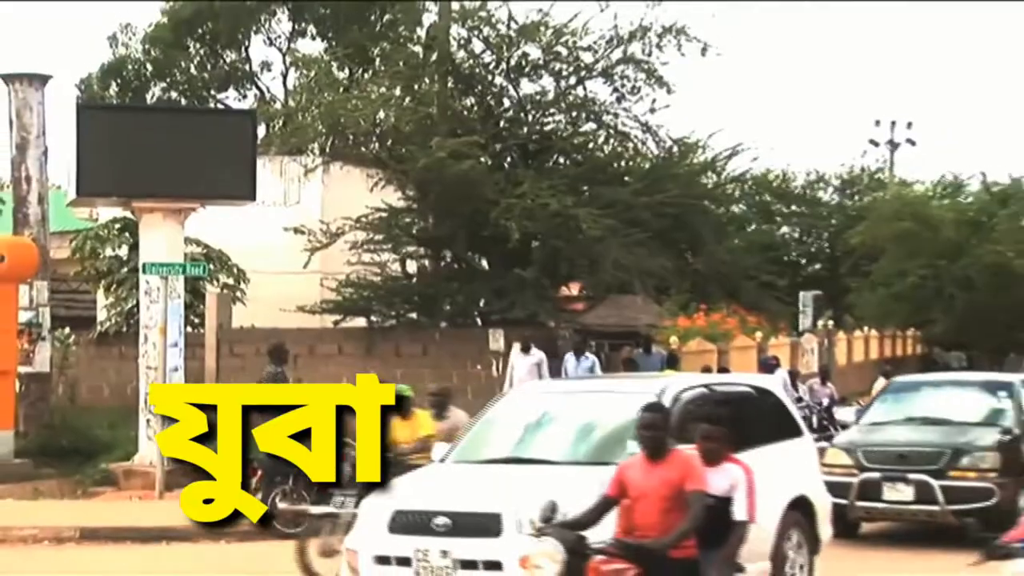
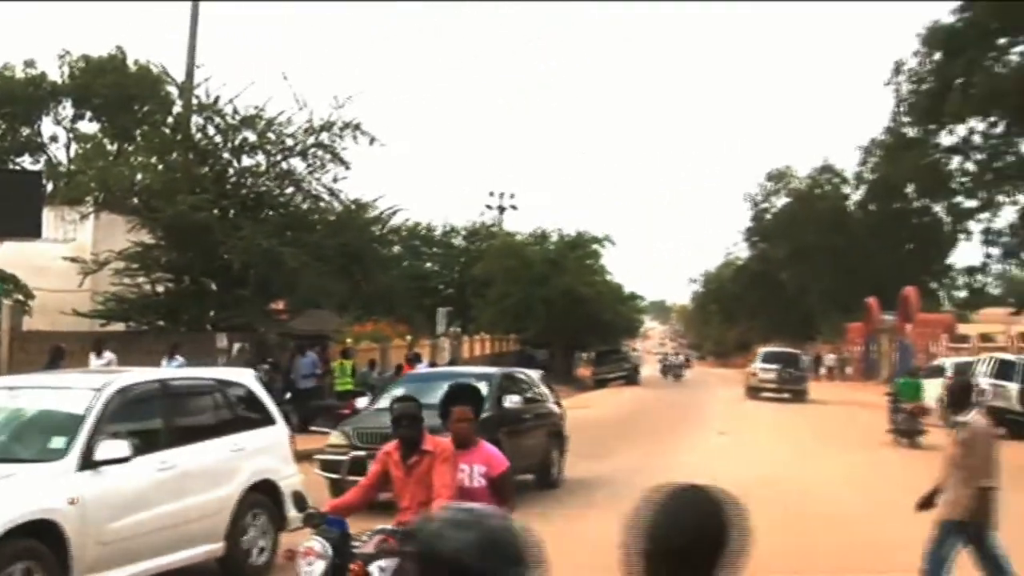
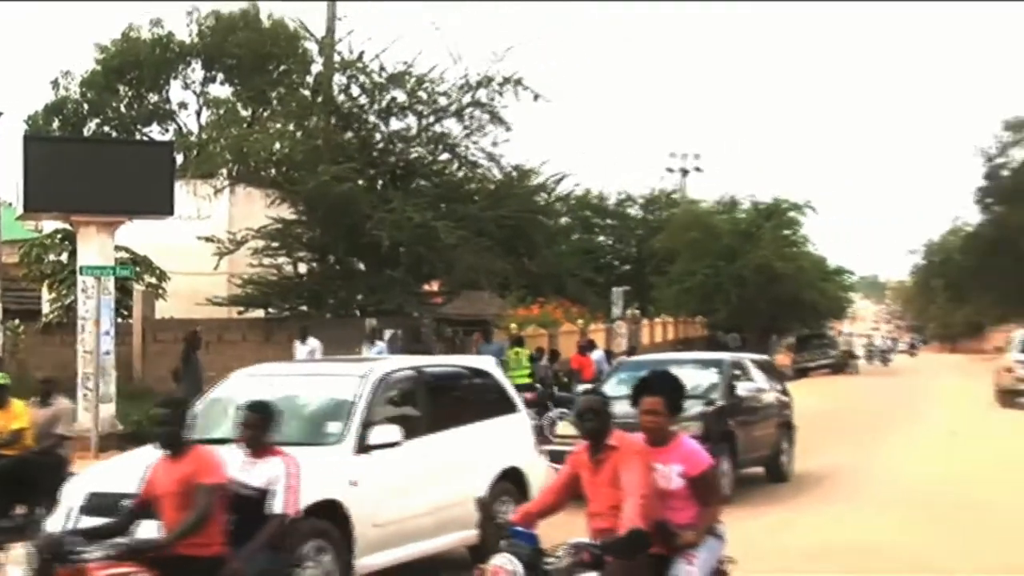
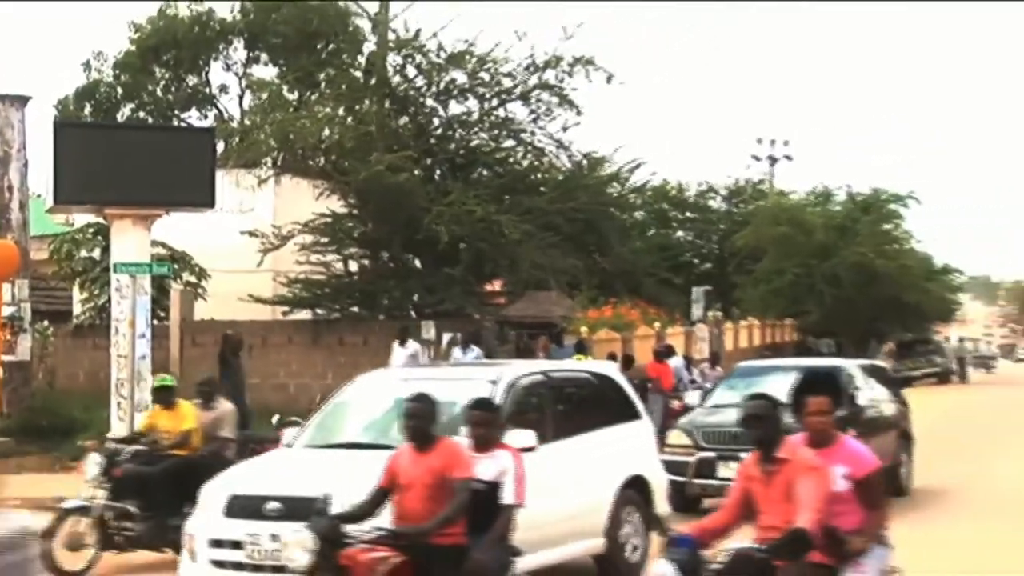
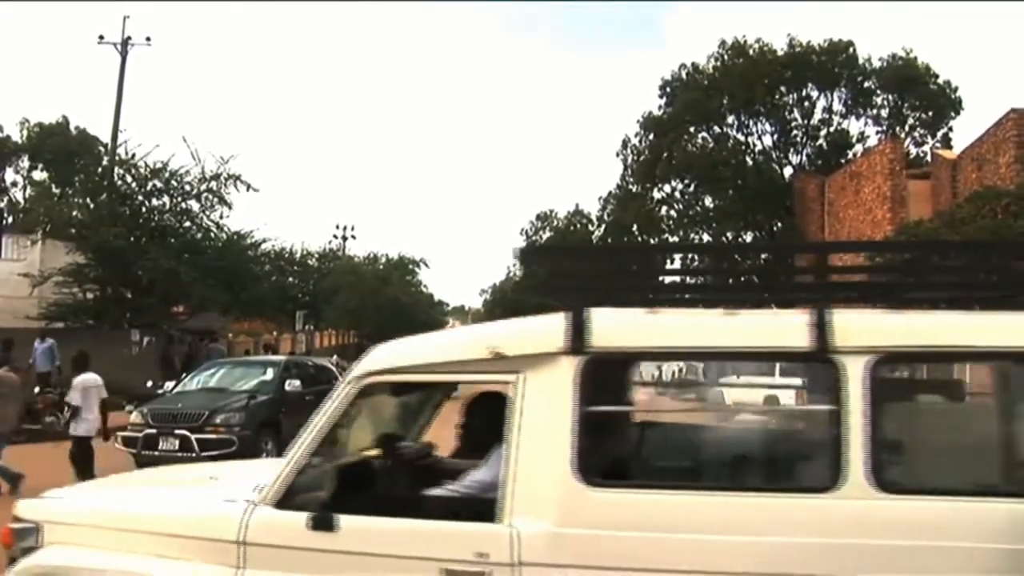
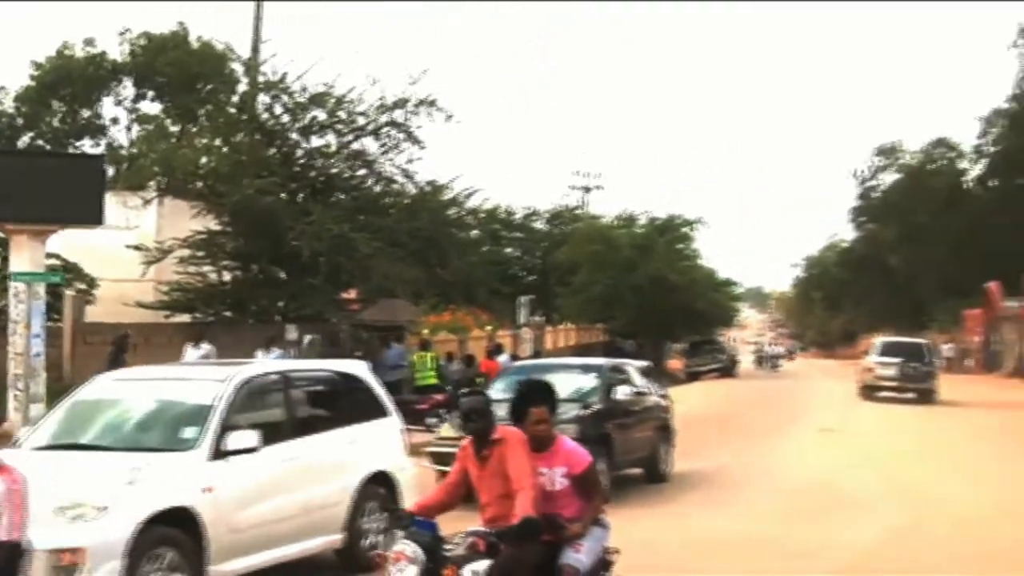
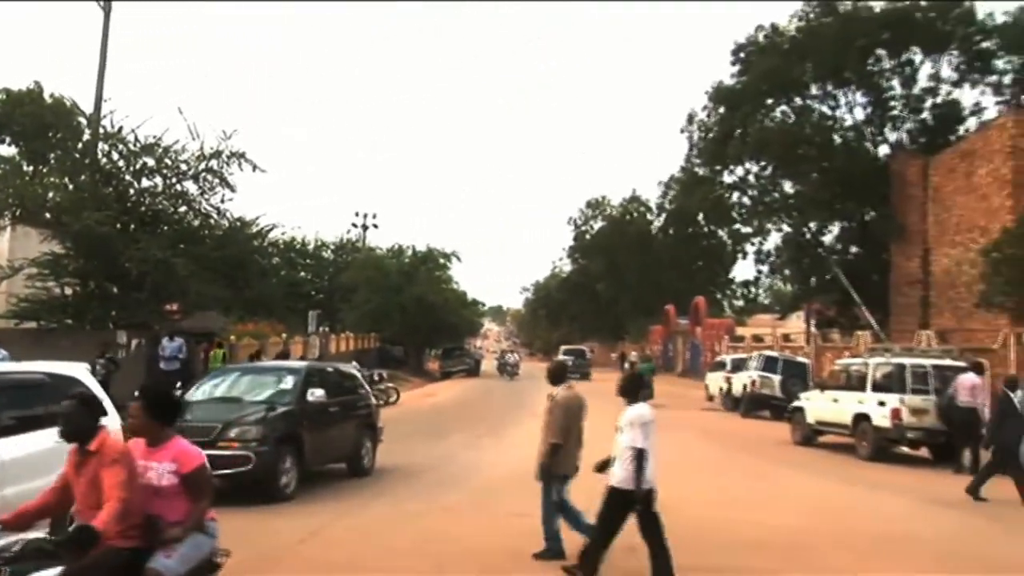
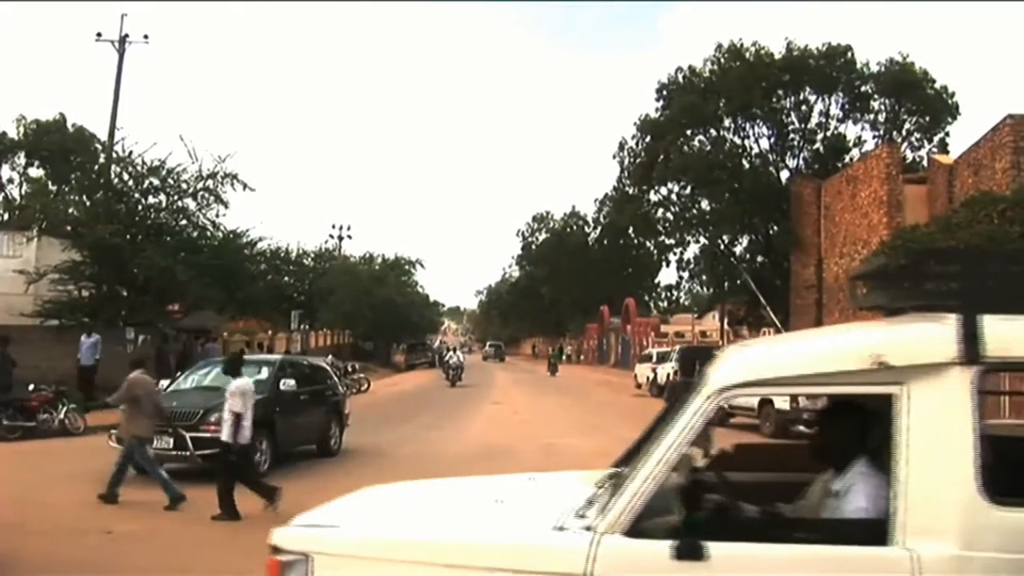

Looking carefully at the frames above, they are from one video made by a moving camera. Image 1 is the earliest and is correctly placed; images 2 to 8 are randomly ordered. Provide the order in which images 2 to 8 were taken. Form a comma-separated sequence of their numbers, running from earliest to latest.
4, 3, 6, 2, 7, 8, 5
